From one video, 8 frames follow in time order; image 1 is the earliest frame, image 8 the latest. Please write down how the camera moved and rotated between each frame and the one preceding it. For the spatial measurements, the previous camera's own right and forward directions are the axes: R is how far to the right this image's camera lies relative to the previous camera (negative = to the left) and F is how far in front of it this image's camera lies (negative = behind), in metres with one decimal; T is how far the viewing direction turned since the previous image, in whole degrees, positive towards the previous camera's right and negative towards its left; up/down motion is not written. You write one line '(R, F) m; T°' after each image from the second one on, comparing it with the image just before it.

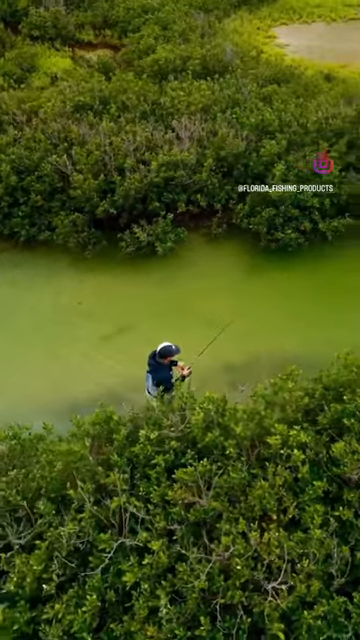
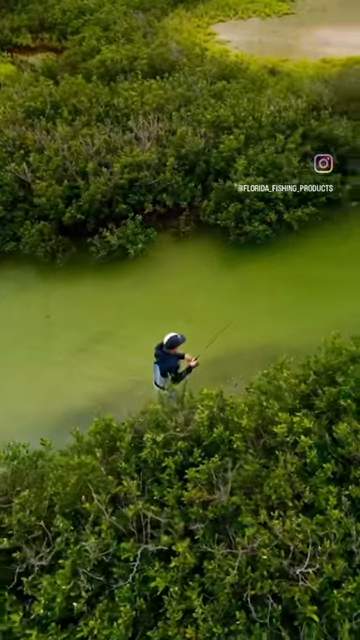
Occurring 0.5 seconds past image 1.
(-0.4, 0.0) m; +5°
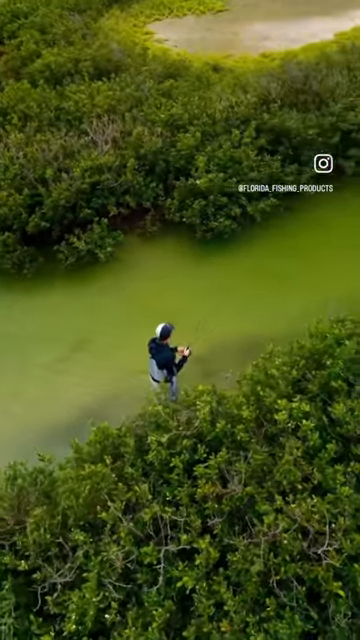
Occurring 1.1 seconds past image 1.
(-0.4, 0.0) m; +5°
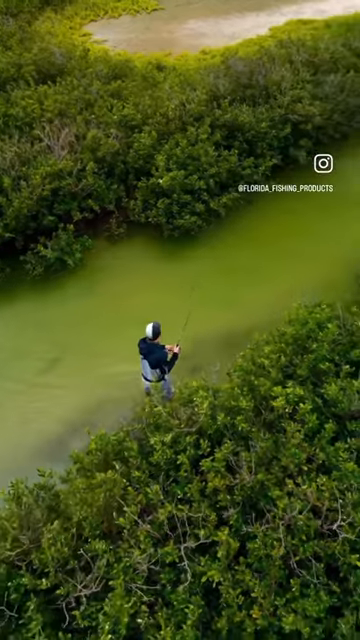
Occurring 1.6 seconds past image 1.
(-0.4, 0.0) m; +5°
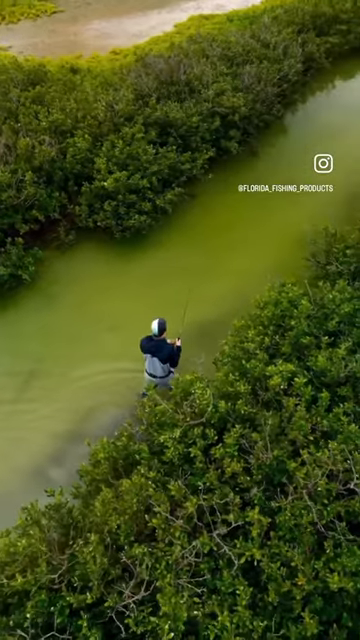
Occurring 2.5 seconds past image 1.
(-0.6, 0.0) m; +8°
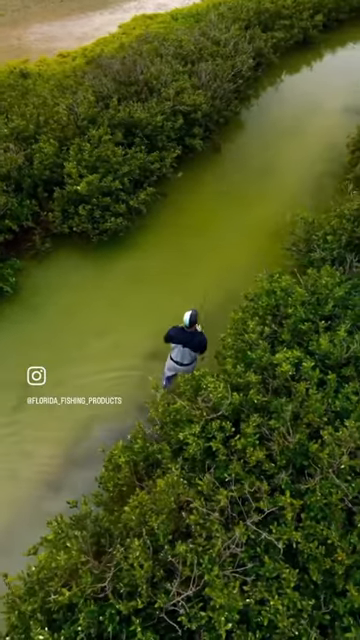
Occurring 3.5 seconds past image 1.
(-0.5, 0.0) m; +5°
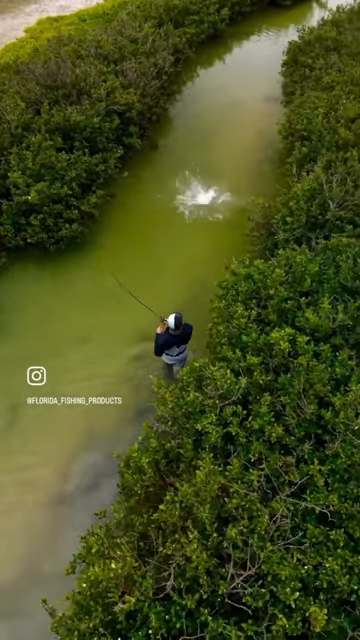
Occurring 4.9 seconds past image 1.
(-0.7, 0.0) m; +8°
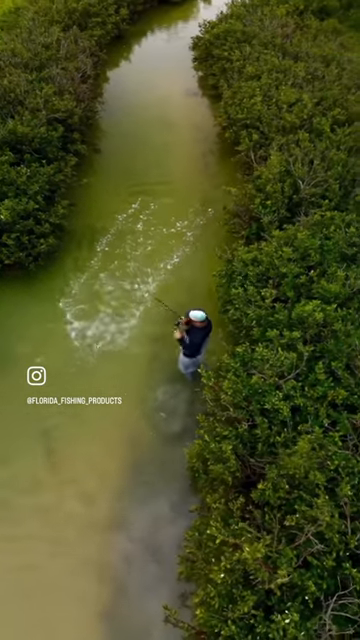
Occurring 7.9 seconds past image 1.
(-1.5, 0.0) m; +10°
